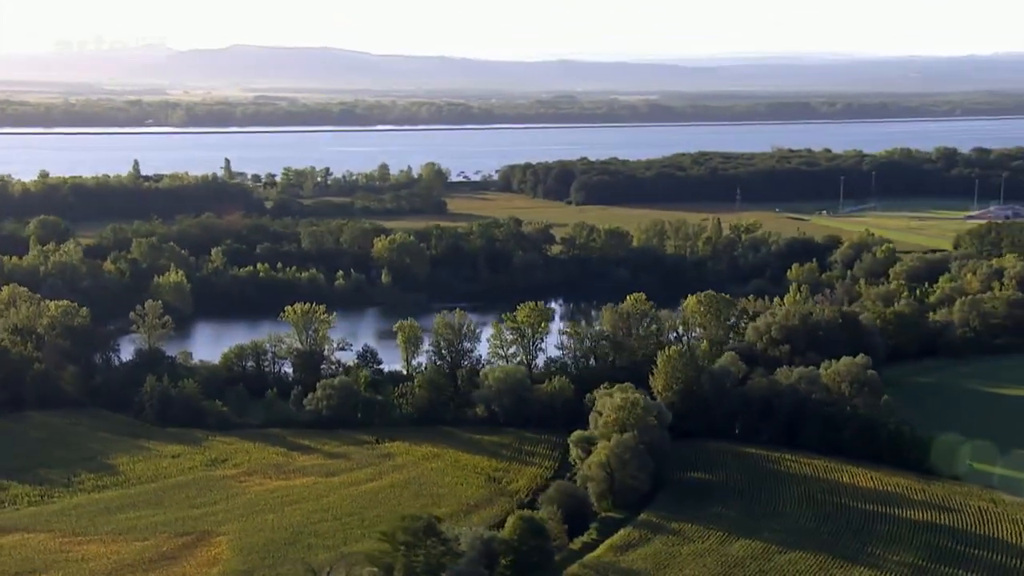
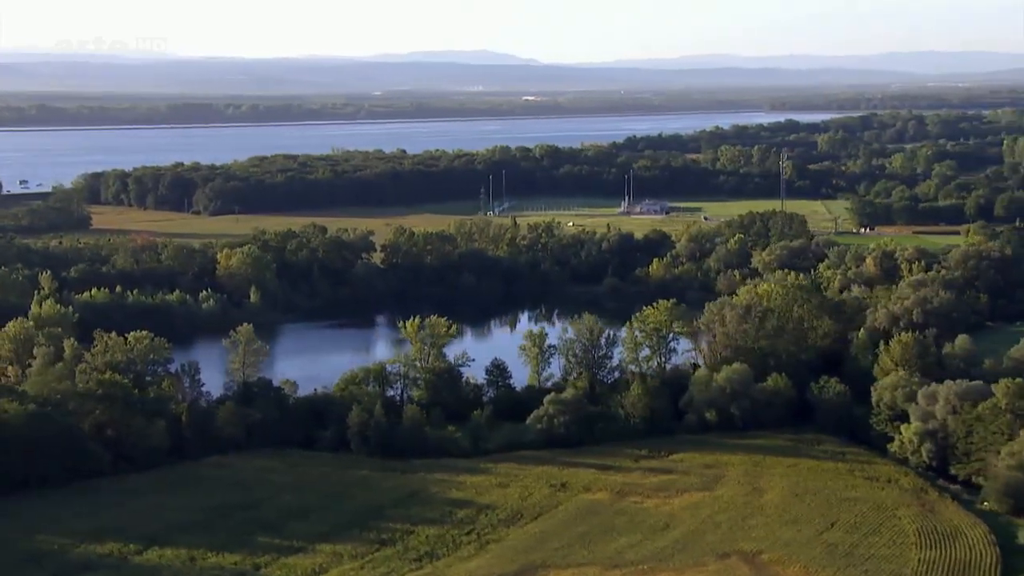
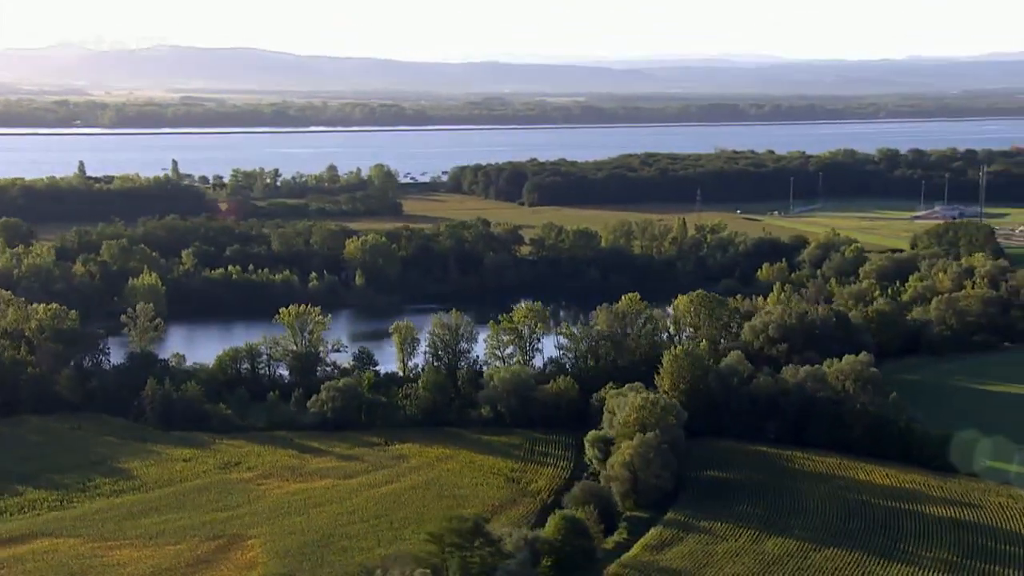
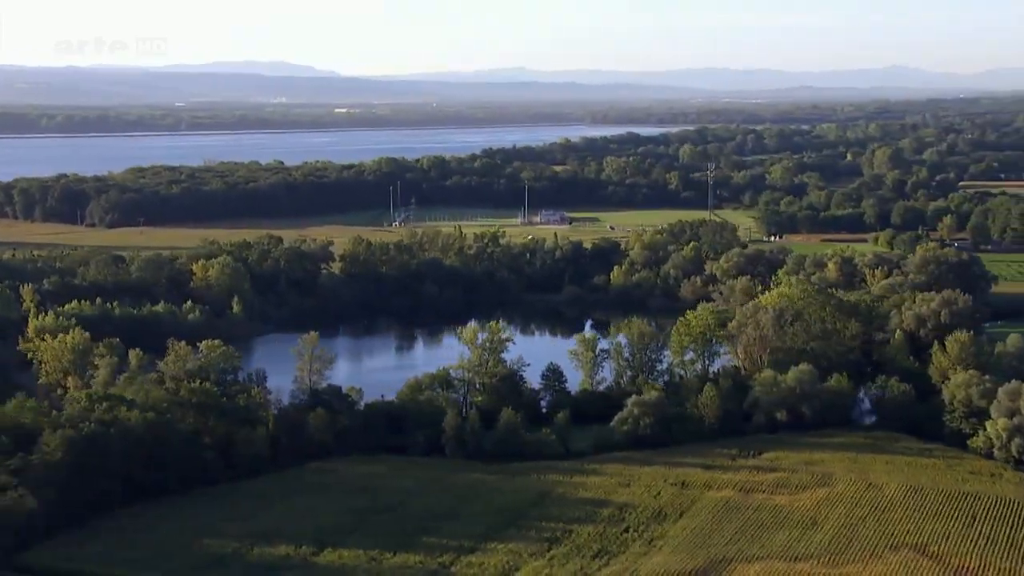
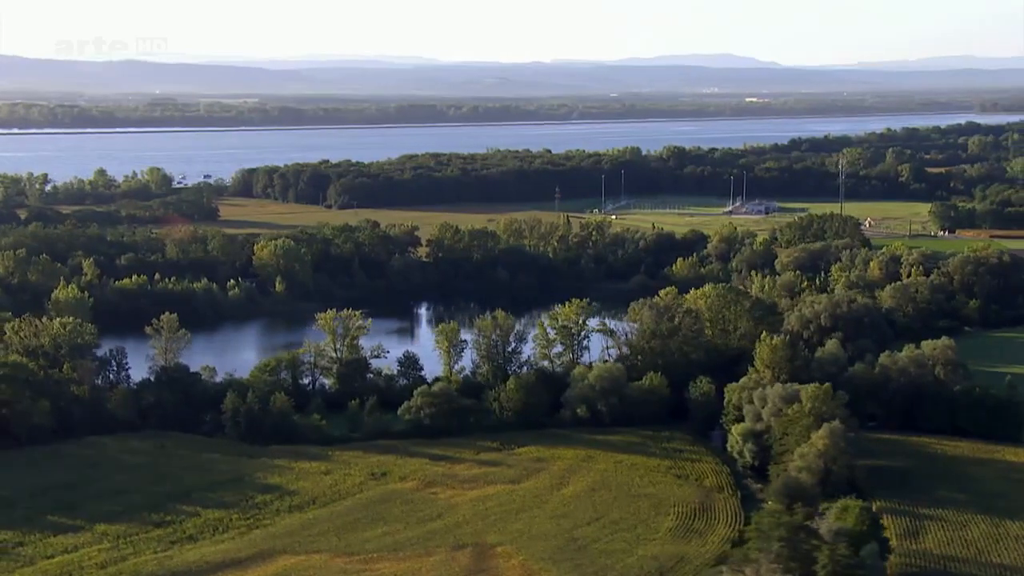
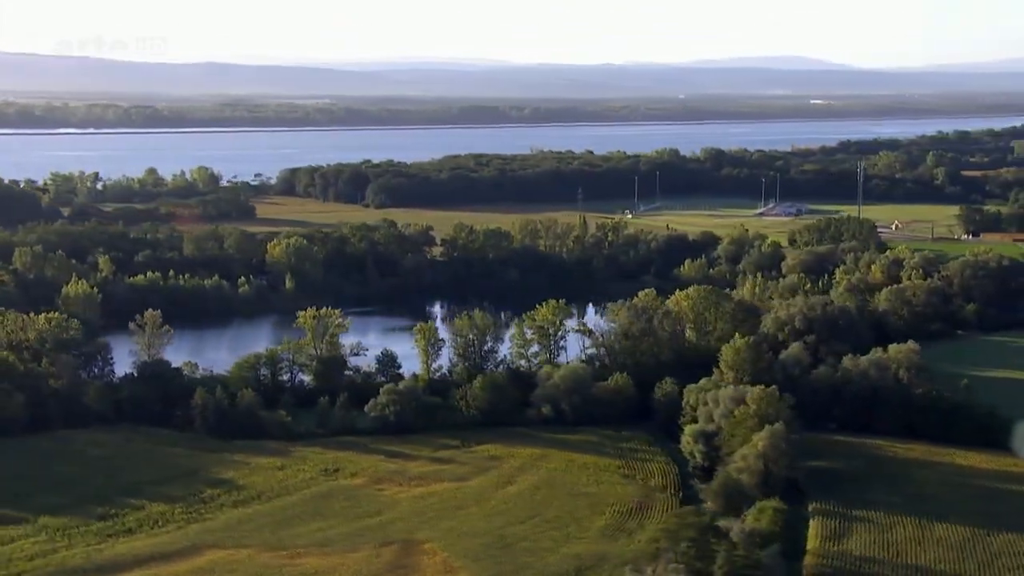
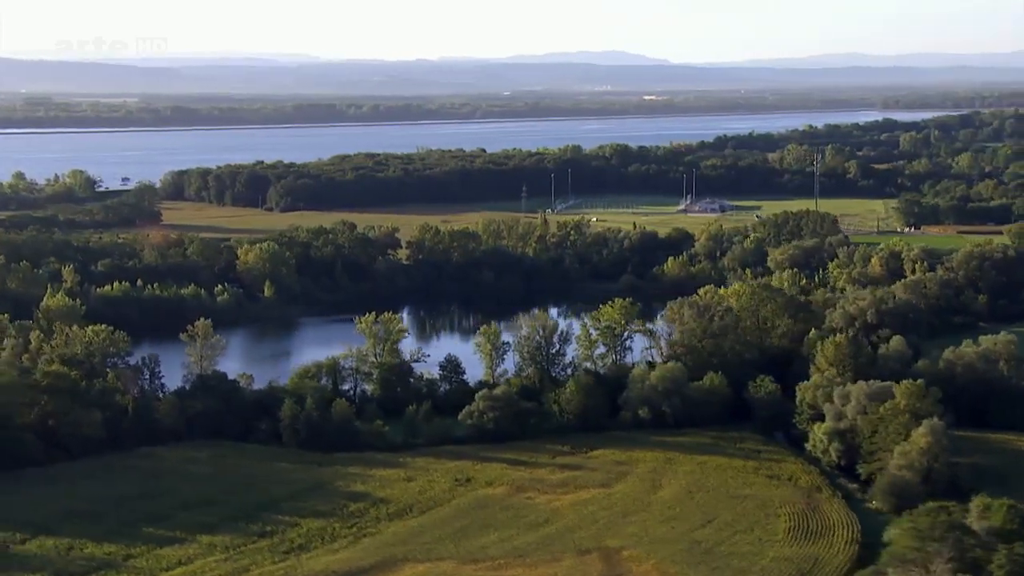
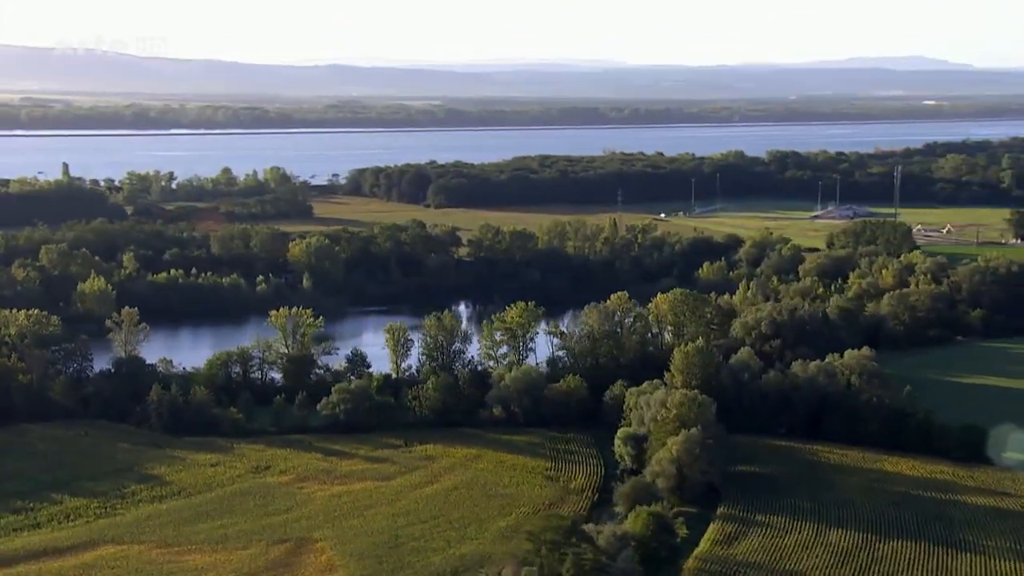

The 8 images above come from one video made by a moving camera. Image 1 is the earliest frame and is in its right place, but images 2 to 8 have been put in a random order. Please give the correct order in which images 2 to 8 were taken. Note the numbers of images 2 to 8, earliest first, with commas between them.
3, 8, 6, 5, 7, 2, 4
